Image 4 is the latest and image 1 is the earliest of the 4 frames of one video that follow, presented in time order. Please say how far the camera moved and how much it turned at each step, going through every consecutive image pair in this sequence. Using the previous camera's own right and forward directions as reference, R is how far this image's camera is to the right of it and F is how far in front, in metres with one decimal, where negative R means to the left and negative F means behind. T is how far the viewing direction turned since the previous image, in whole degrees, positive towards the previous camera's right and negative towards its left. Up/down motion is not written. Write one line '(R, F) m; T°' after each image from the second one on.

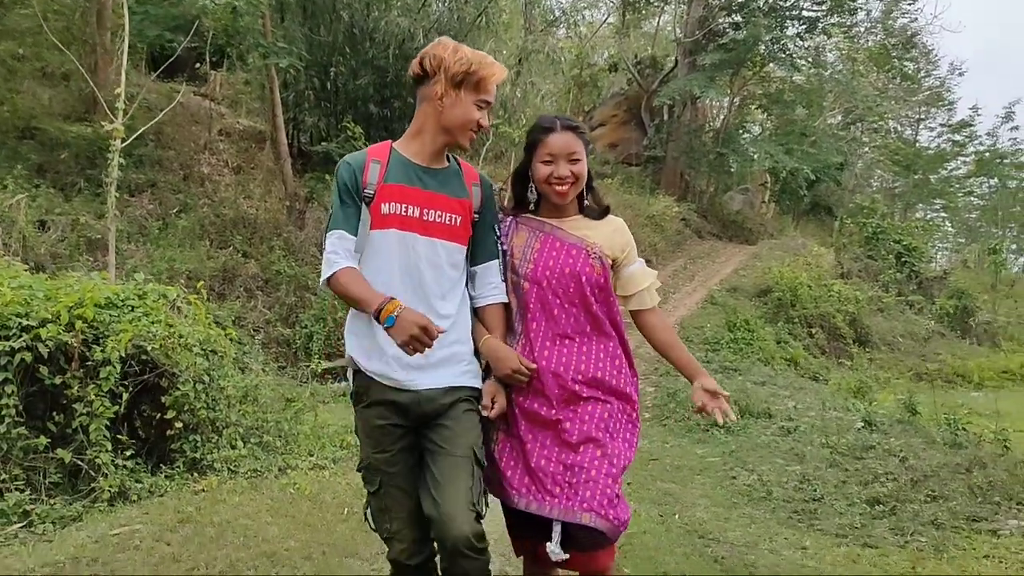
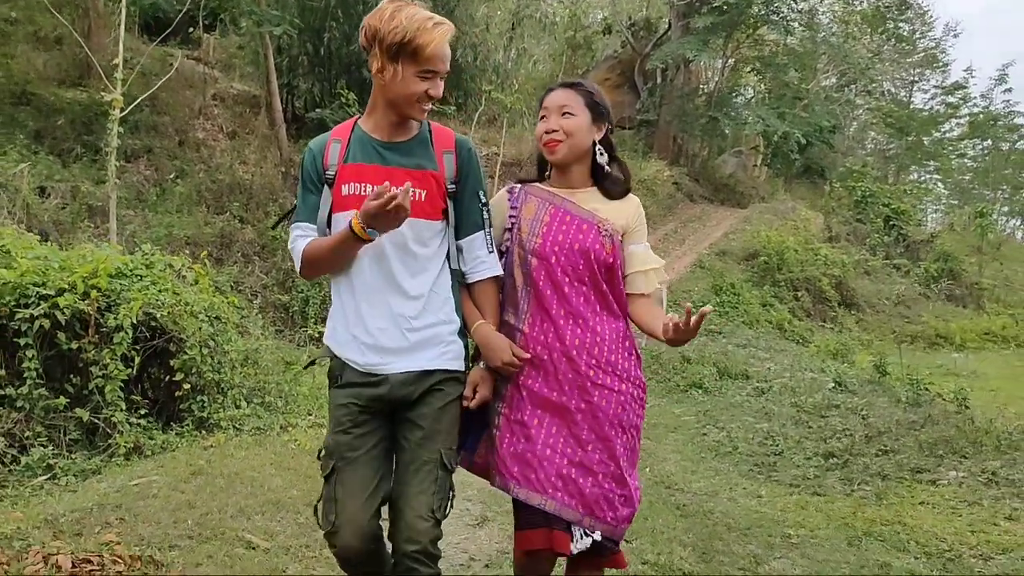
(+0.1, -0.4) m; 0°
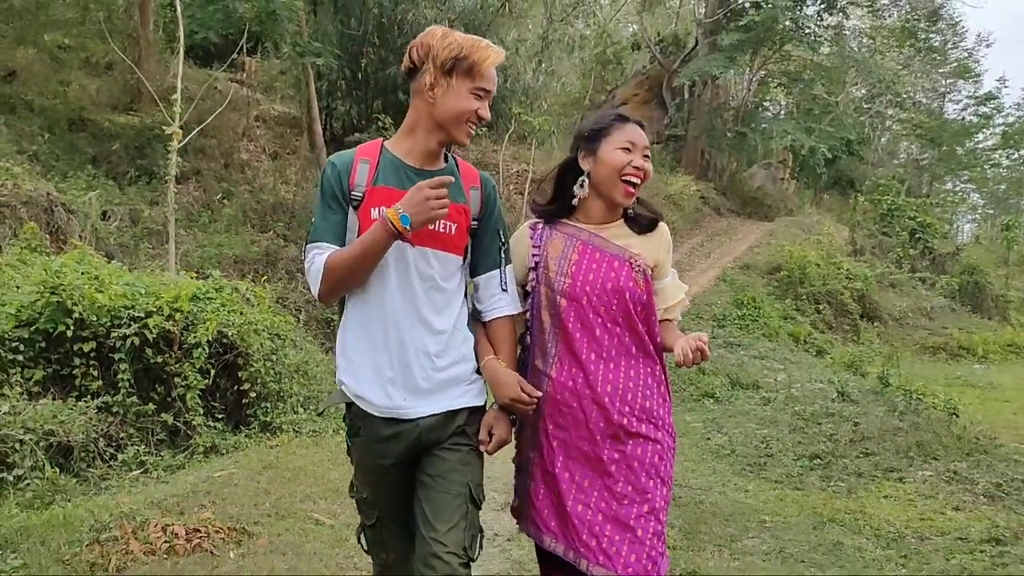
(+0.1, -0.8) m; -2°
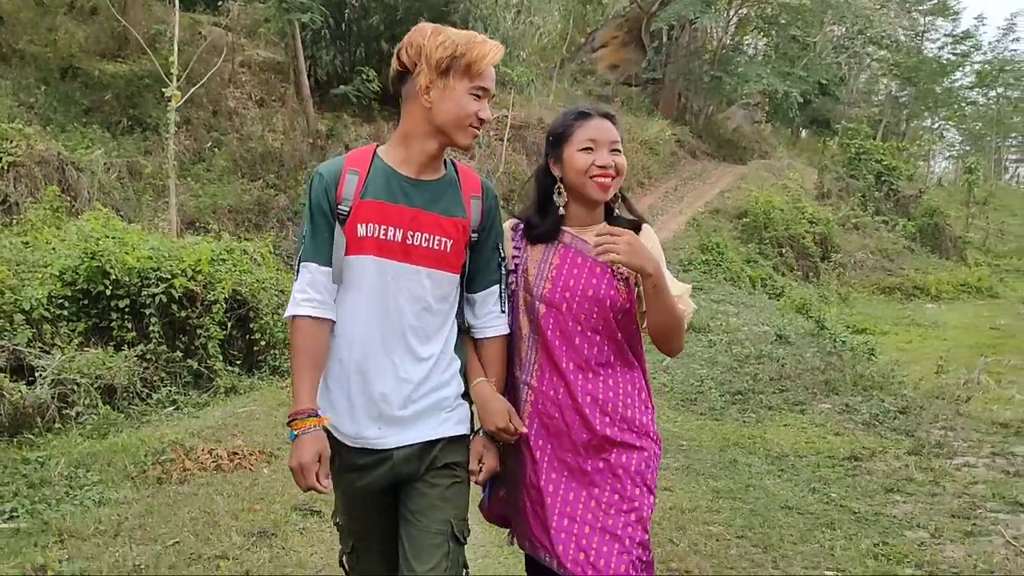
(+0.1, -1.1) m; +1°
